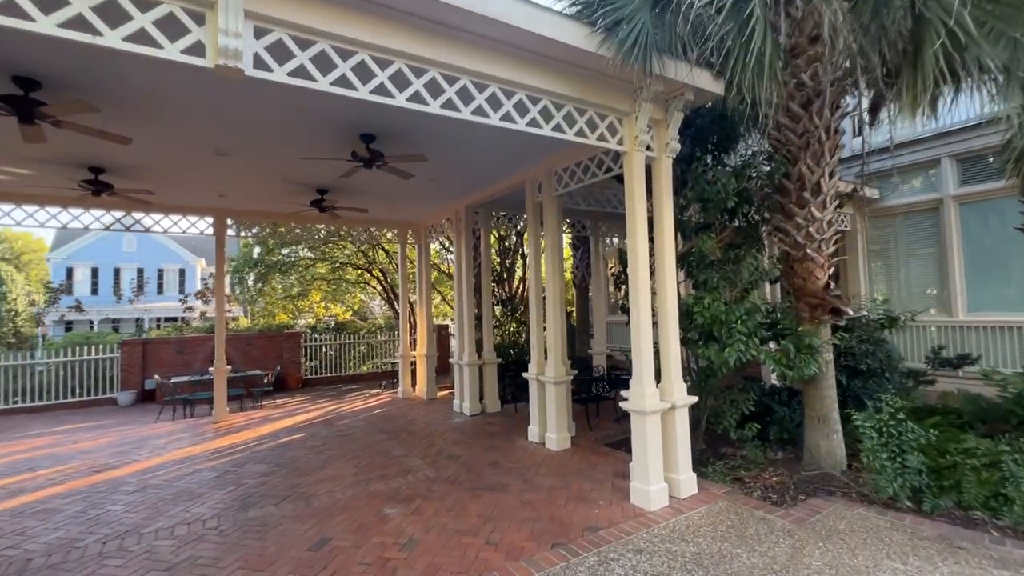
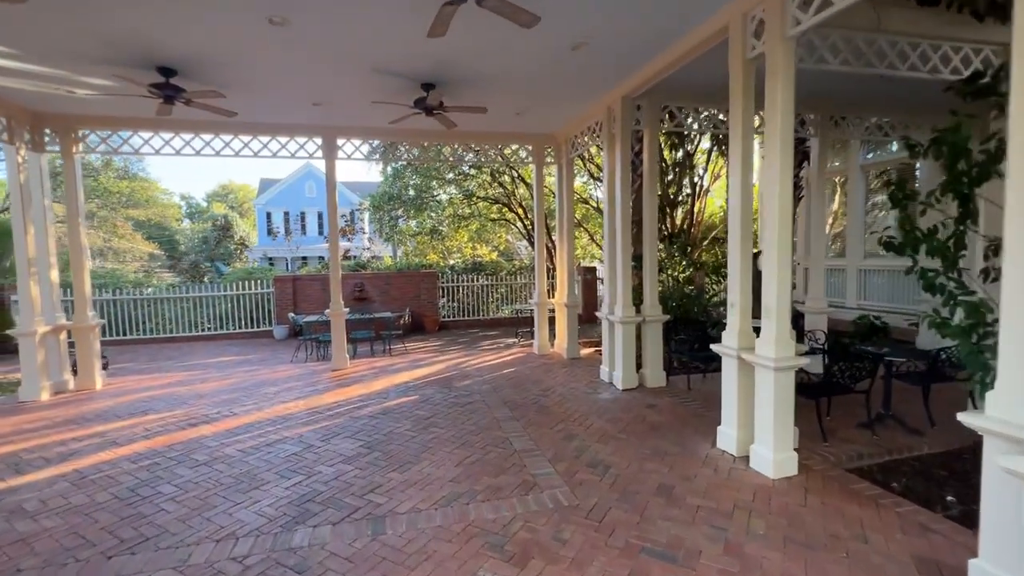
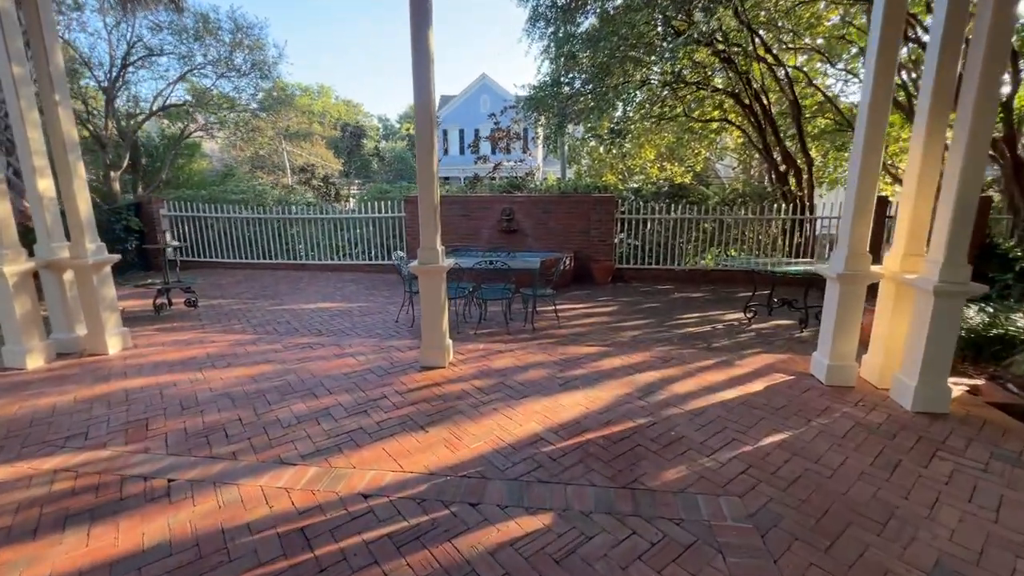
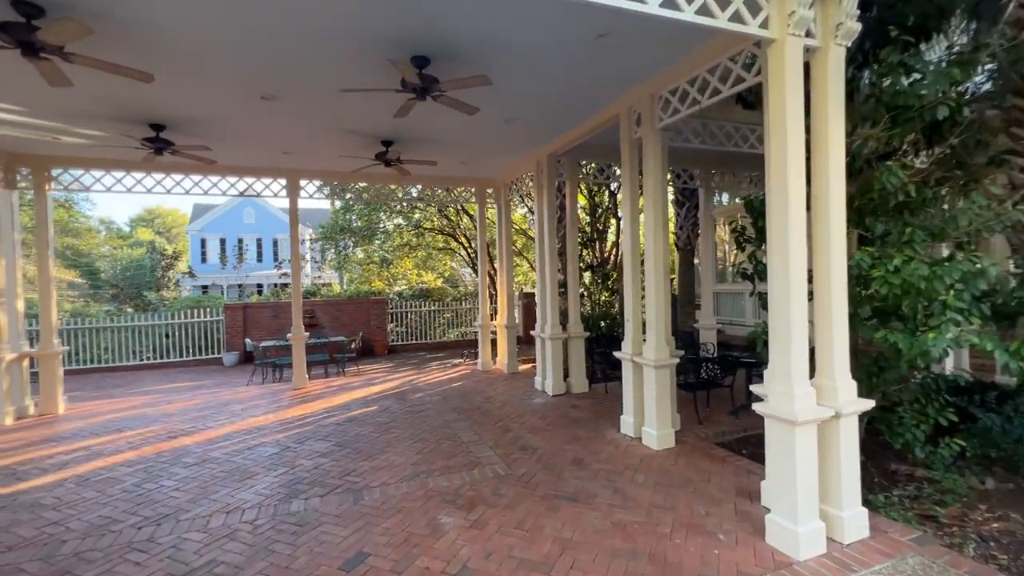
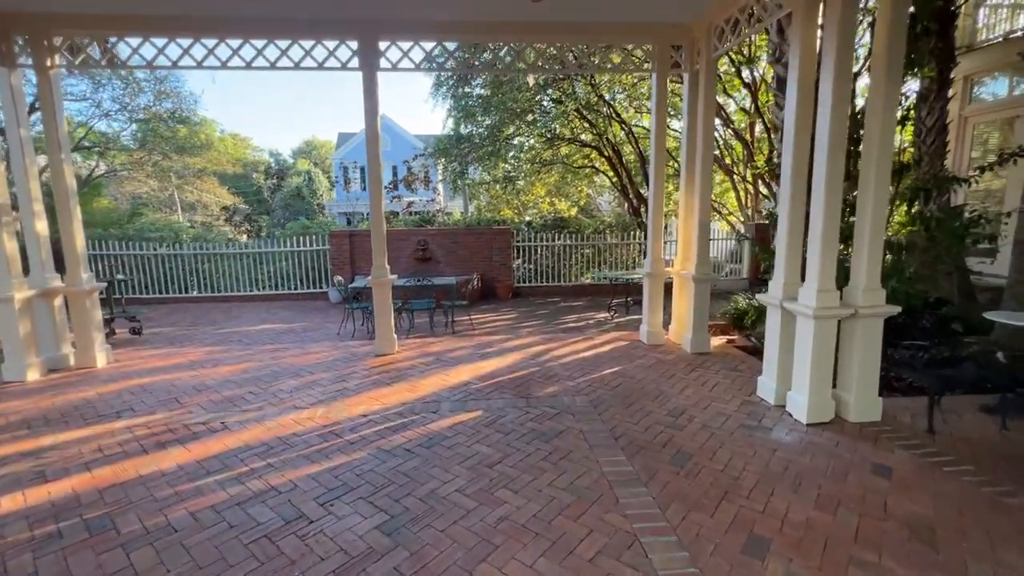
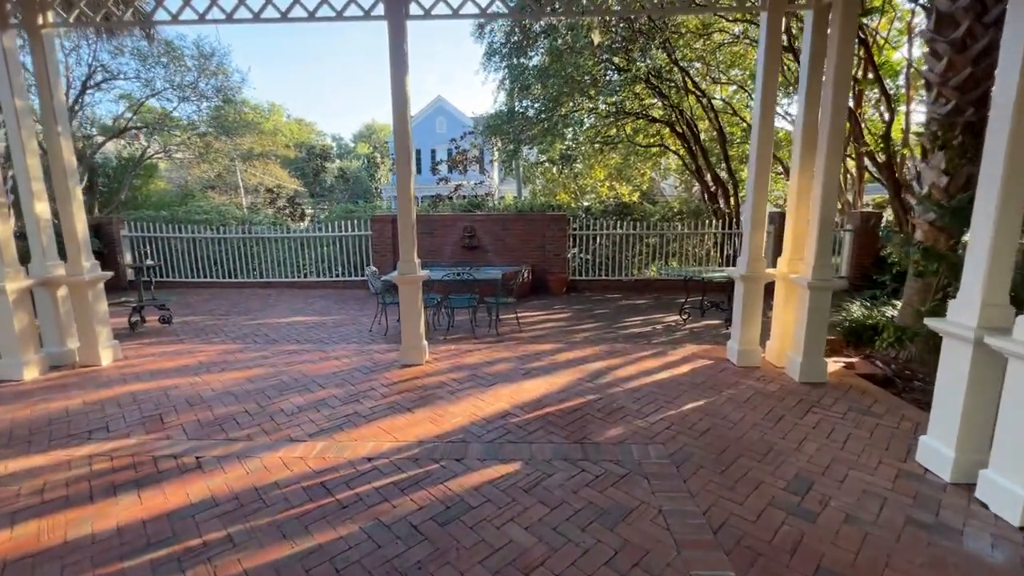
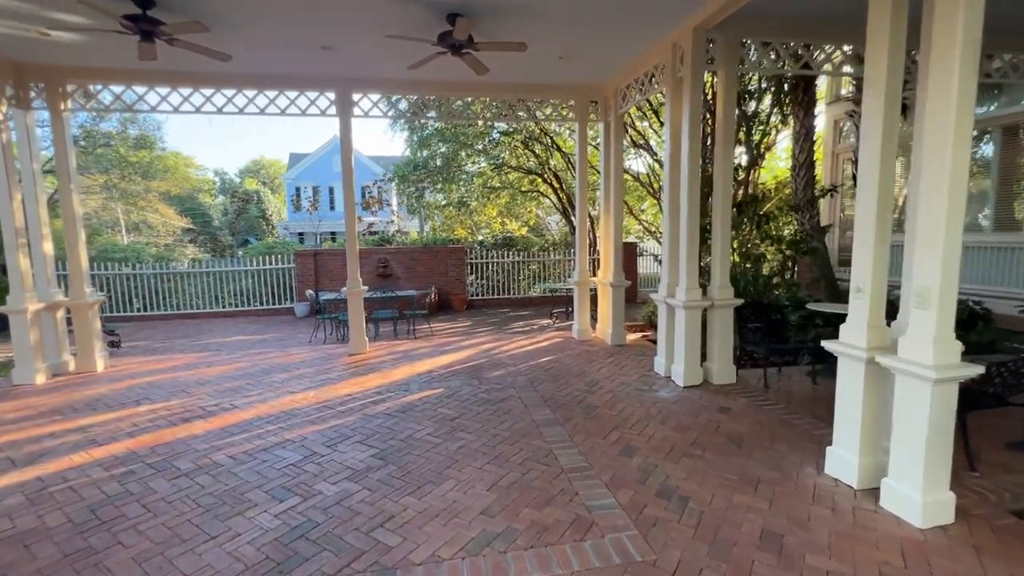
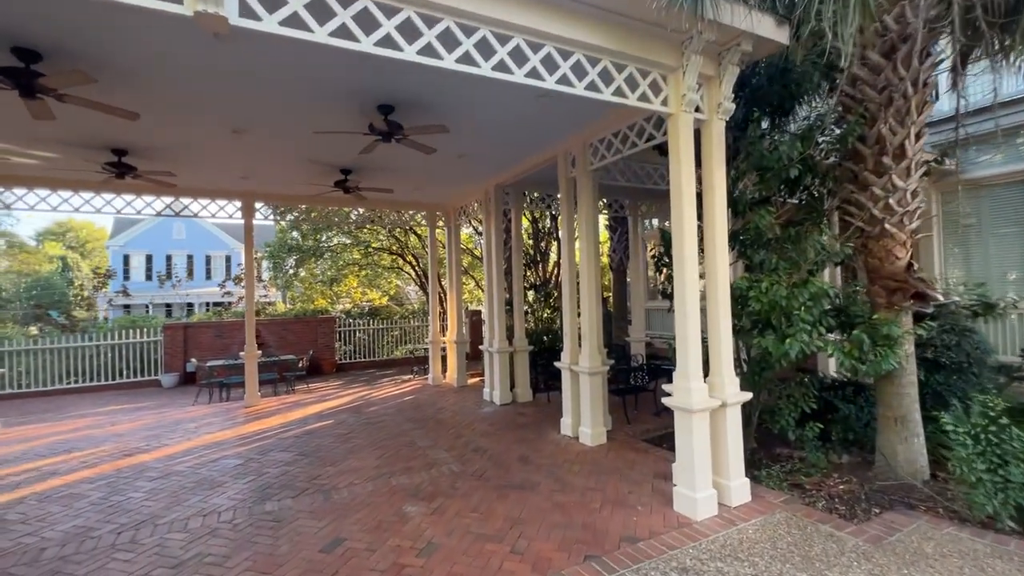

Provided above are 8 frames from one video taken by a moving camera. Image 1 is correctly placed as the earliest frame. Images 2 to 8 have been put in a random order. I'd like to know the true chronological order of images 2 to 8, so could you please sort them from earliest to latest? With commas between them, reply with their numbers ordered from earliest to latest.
8, 4, 2, 7, 5, 6, 3
